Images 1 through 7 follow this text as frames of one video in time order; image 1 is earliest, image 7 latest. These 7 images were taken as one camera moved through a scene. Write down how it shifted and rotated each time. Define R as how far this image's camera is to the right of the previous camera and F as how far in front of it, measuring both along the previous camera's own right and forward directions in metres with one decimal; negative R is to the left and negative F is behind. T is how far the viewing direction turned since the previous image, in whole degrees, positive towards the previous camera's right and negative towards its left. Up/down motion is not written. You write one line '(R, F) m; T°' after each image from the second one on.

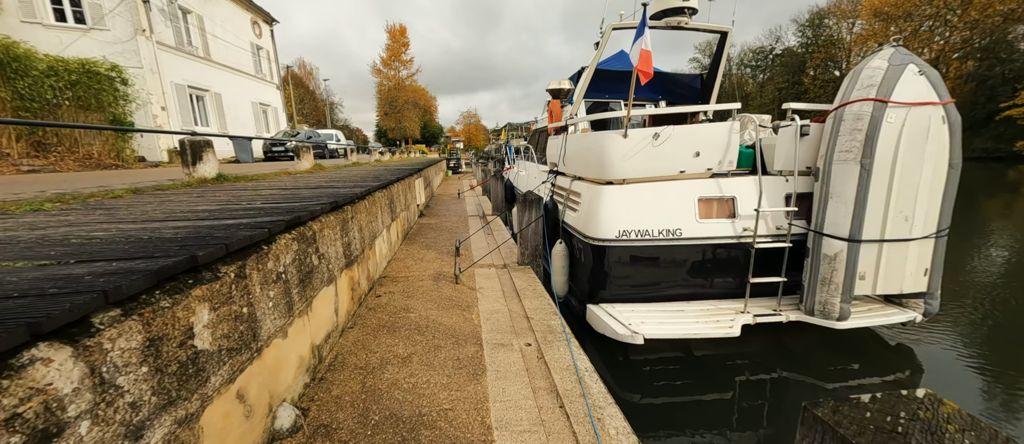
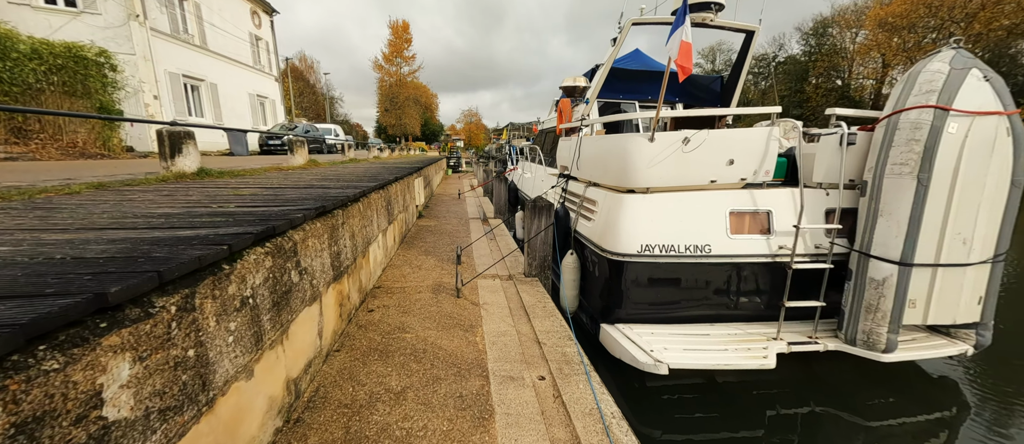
(-0.1, +0.4) m; 0°
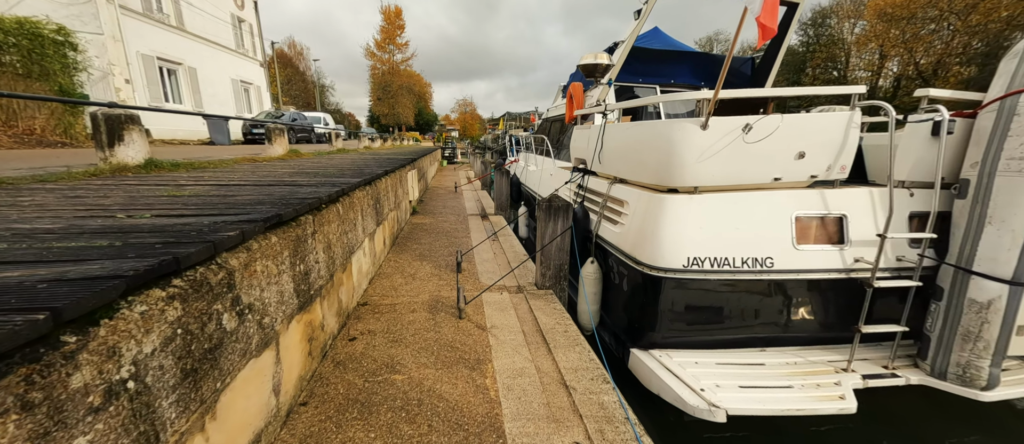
(-0.1, +0.7) m; +1°
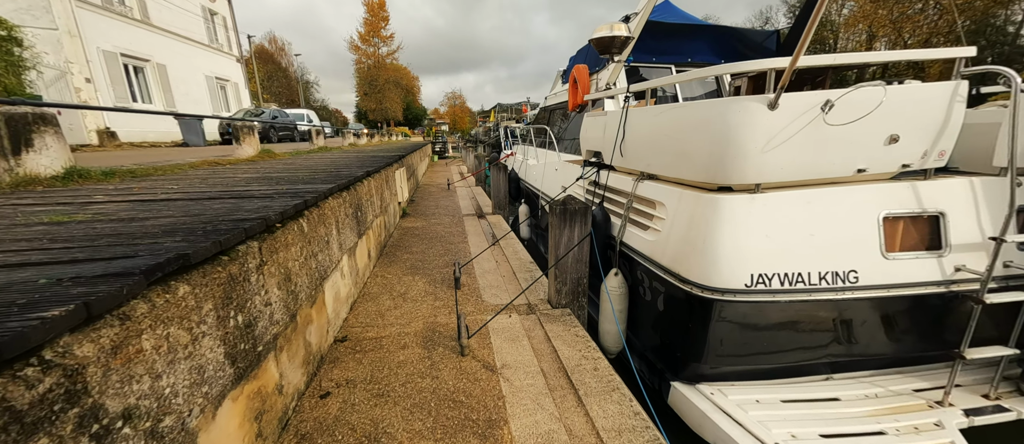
(-0.1, +0.6) m; +1°
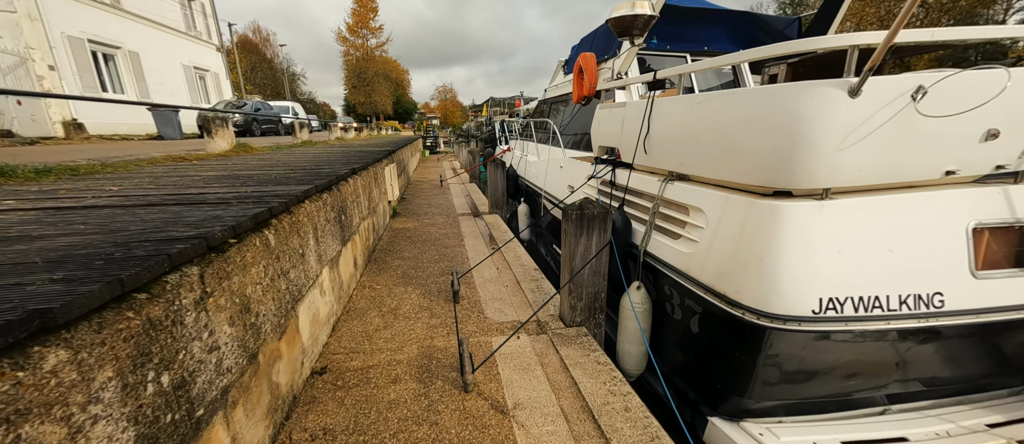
(-0.1, +0.4) m; +1°
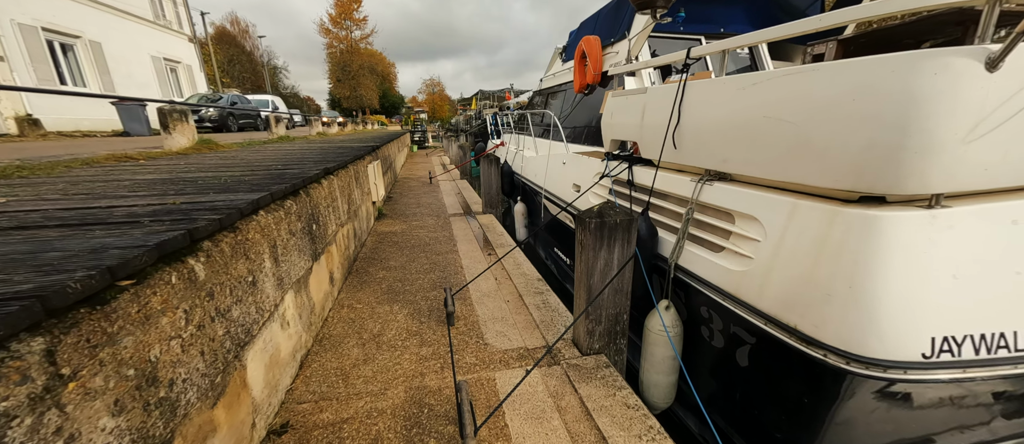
(-0.1, +0.5) m; +1°
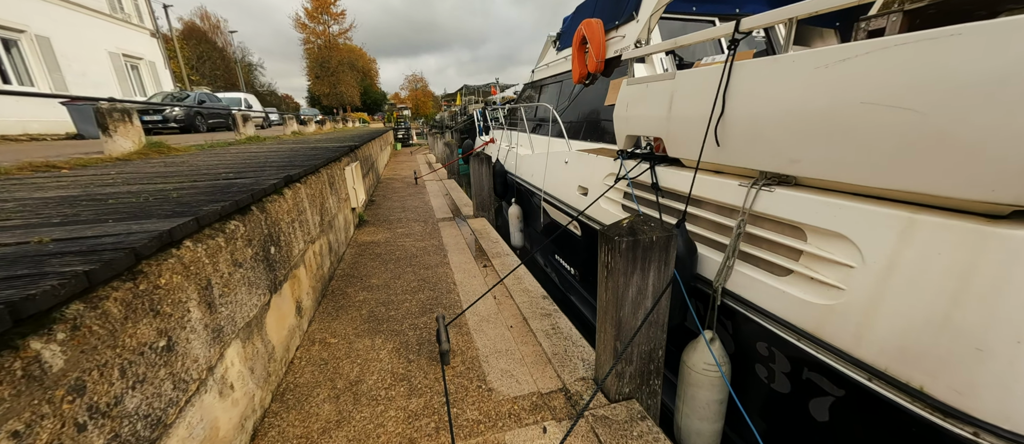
(-0.1, +0.5) m; +2°
